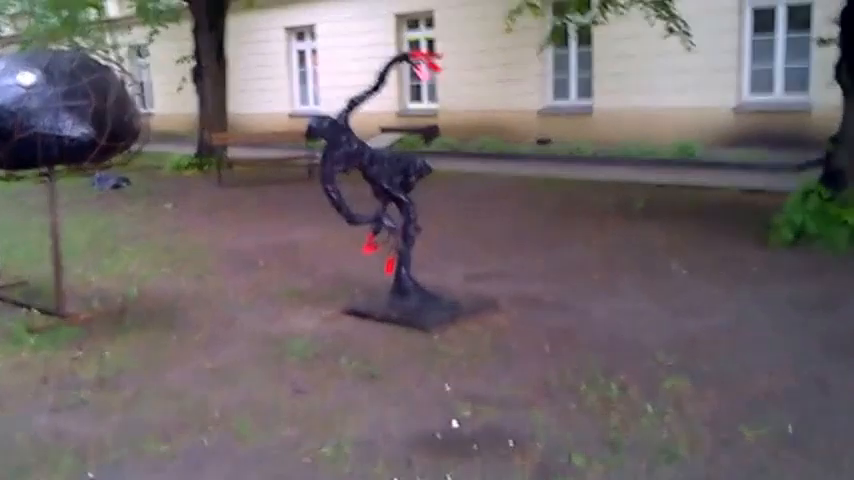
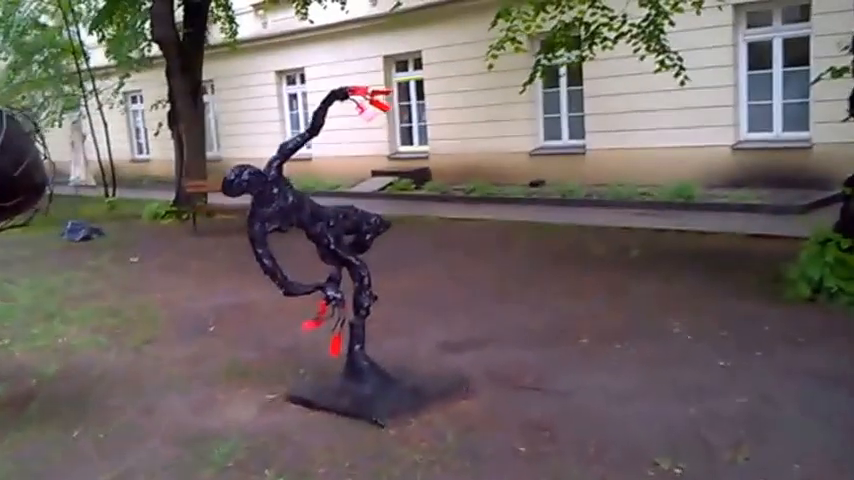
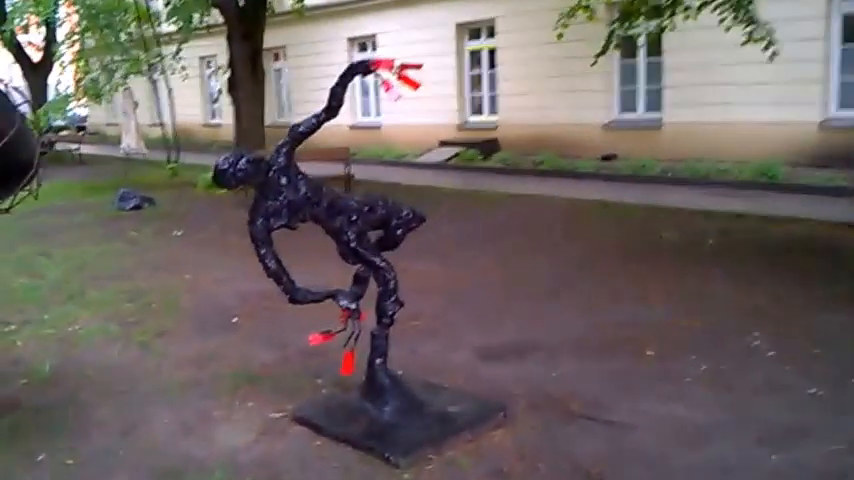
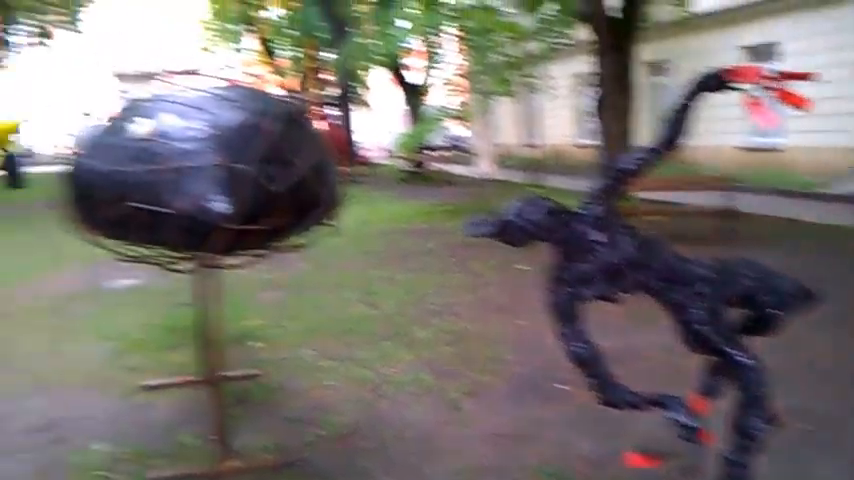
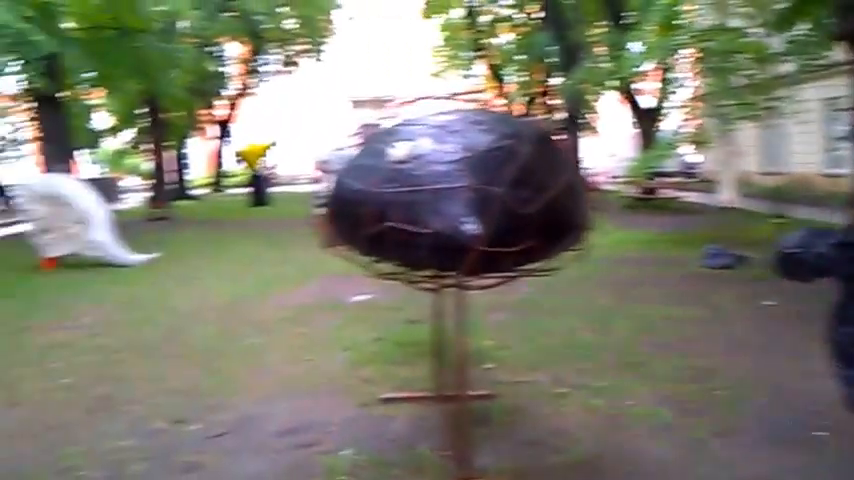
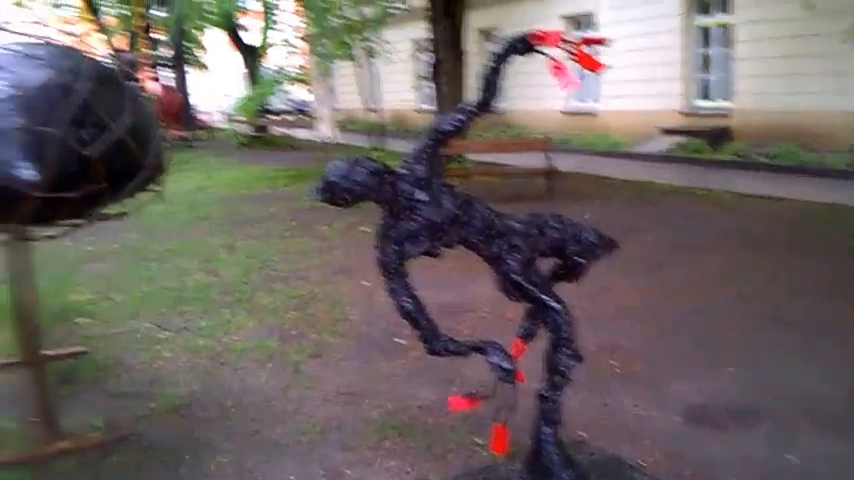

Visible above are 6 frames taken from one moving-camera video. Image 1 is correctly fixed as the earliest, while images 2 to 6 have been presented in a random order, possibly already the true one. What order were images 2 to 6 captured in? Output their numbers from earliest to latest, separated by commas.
2, 3, 6, 4, 5
